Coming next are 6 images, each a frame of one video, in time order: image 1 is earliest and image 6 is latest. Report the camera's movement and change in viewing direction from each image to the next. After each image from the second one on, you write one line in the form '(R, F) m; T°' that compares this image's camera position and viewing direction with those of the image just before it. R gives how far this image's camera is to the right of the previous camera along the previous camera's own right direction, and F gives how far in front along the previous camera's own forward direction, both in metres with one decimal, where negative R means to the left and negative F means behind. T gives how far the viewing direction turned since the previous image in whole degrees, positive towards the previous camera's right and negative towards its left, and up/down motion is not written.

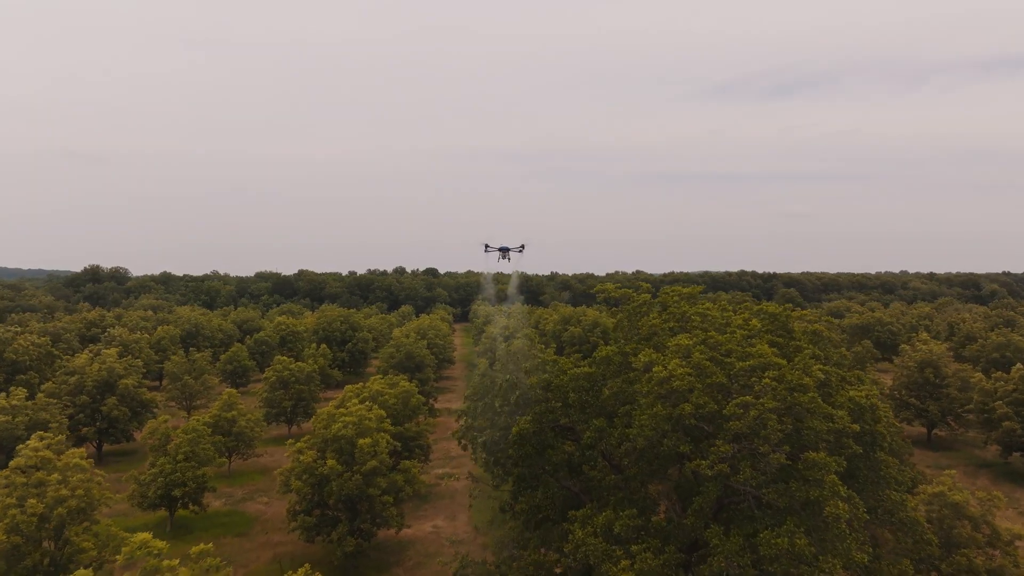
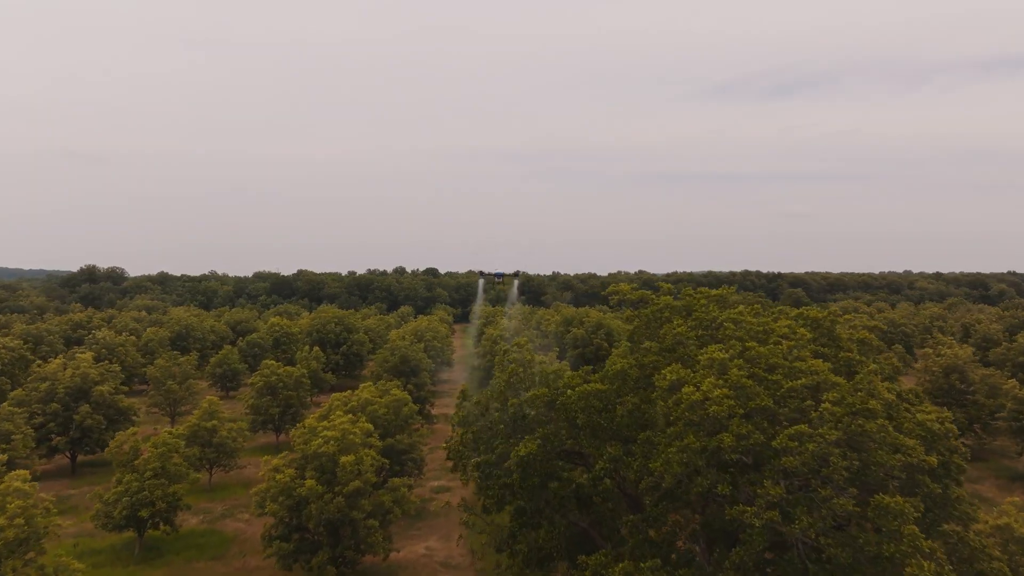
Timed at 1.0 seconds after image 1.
(+0.1, +1.9) m; 0°
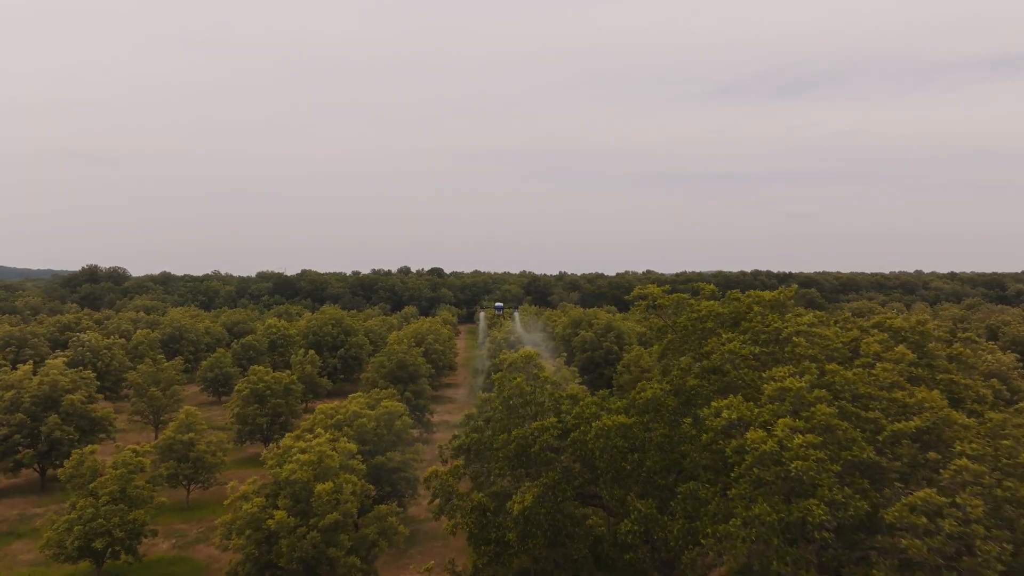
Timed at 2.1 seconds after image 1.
(+0.1, +2.4) m; -1°
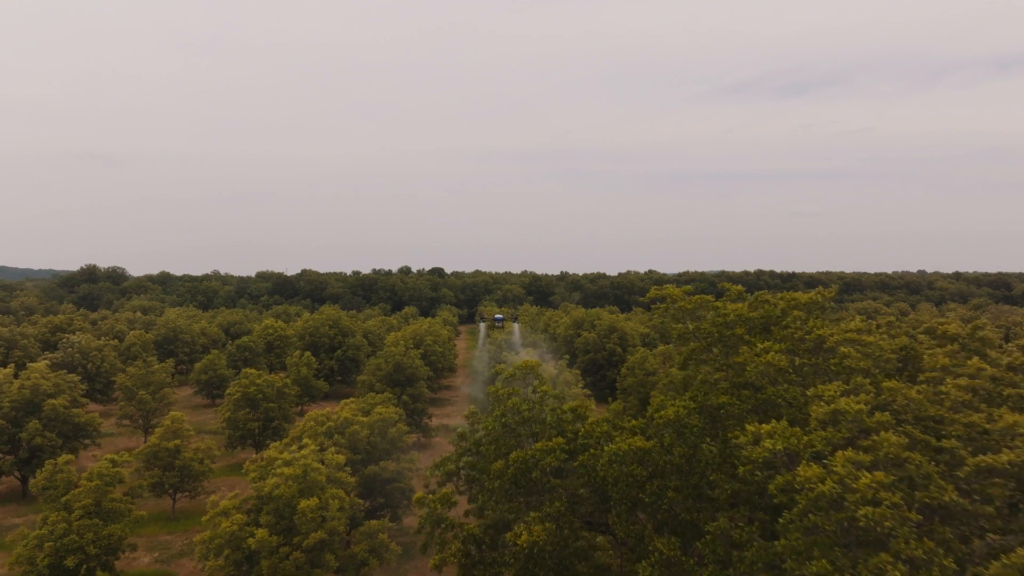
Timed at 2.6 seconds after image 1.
(0.0, +1.1) m; 0°
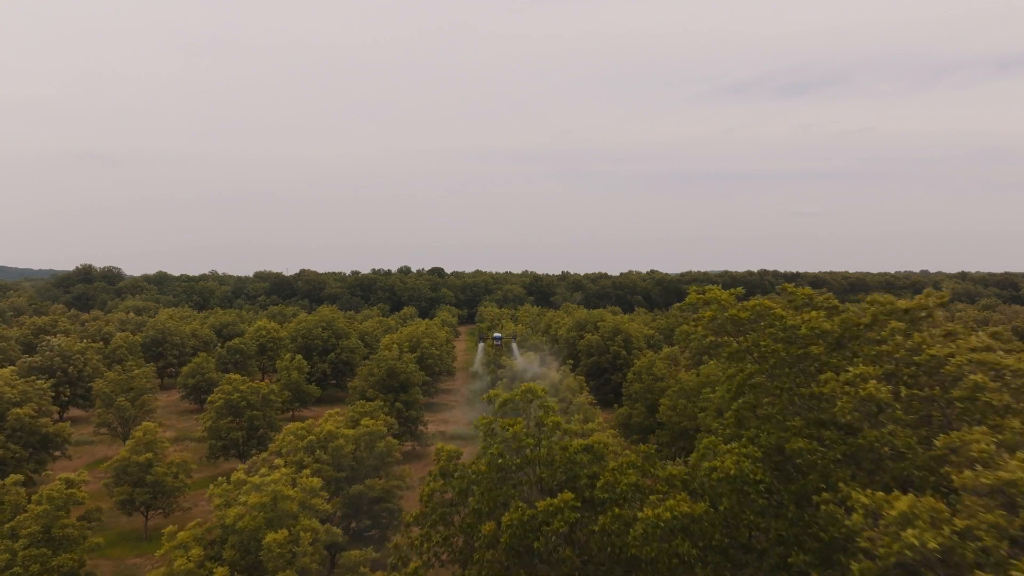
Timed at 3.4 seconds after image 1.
(0.0, +1.9) m; 0°
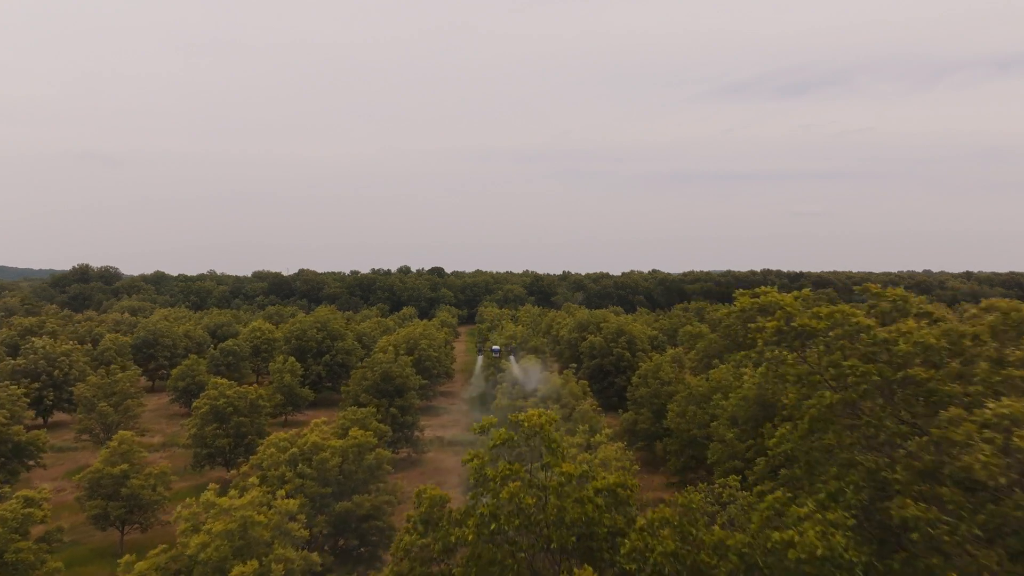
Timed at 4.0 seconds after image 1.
(0.0, +1.4) m; 0°
